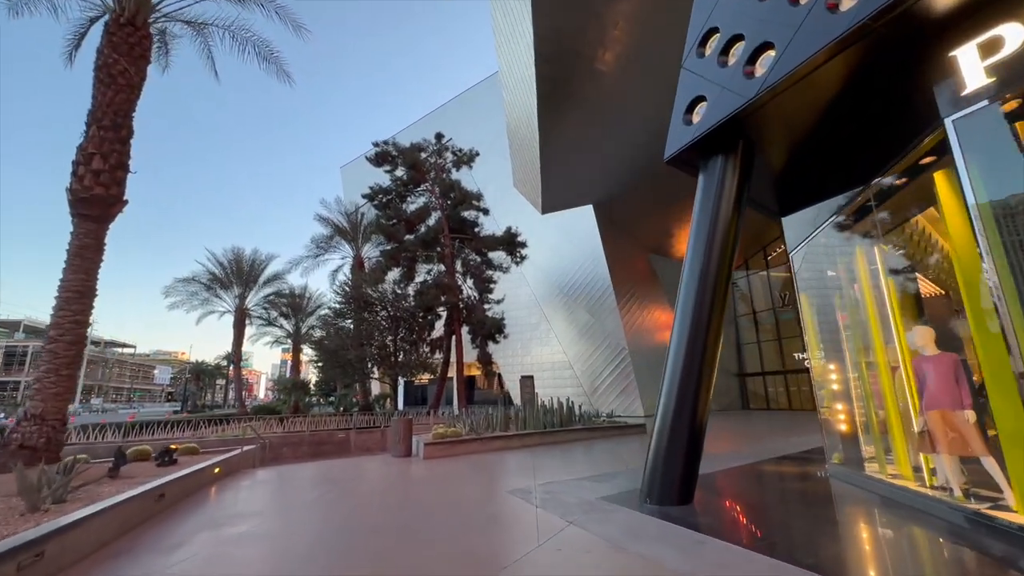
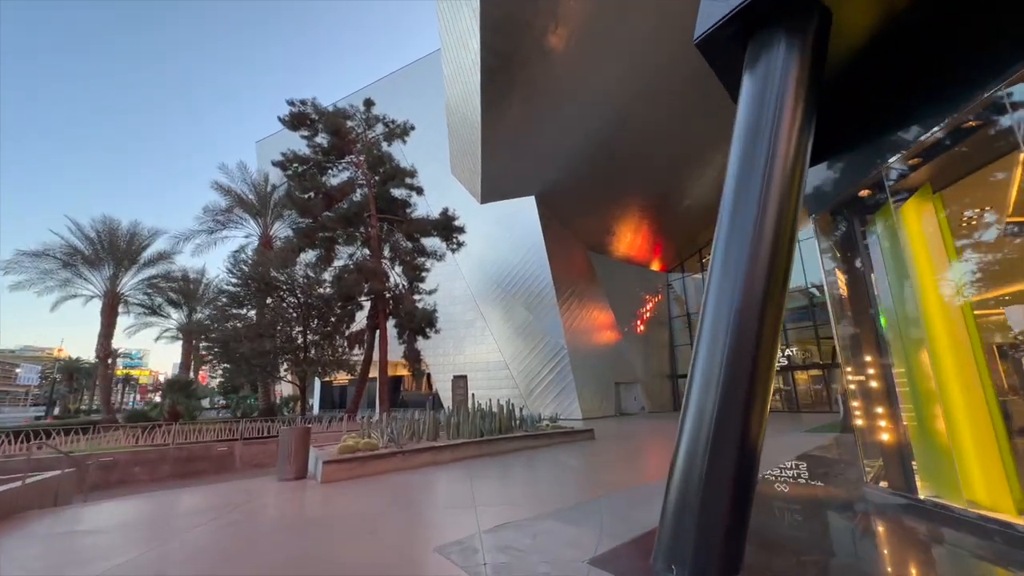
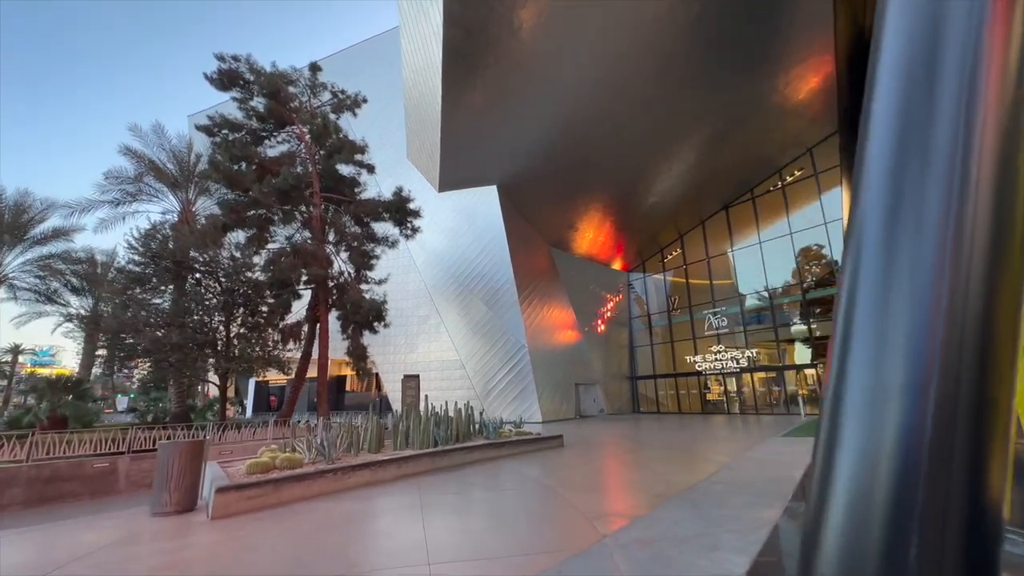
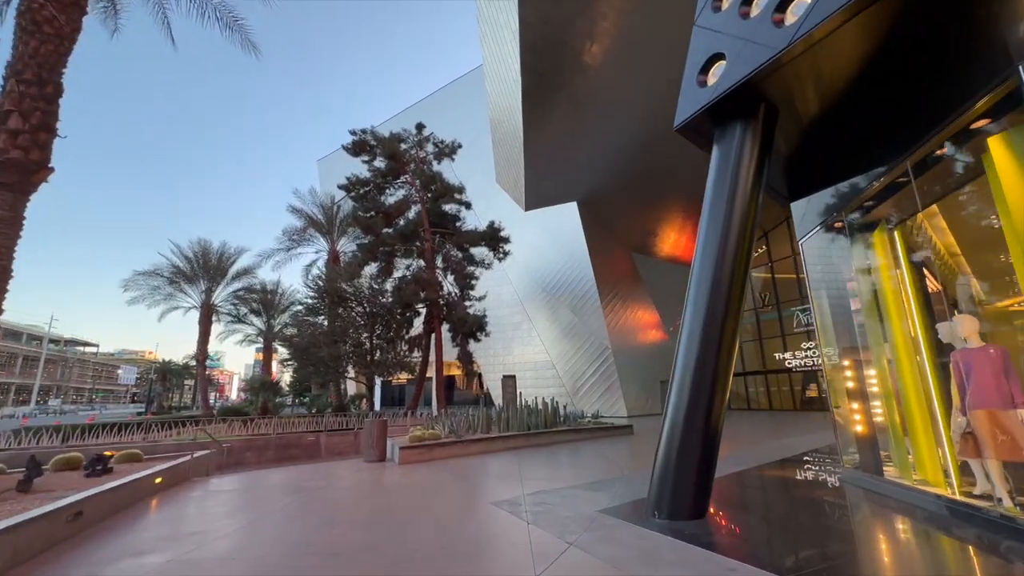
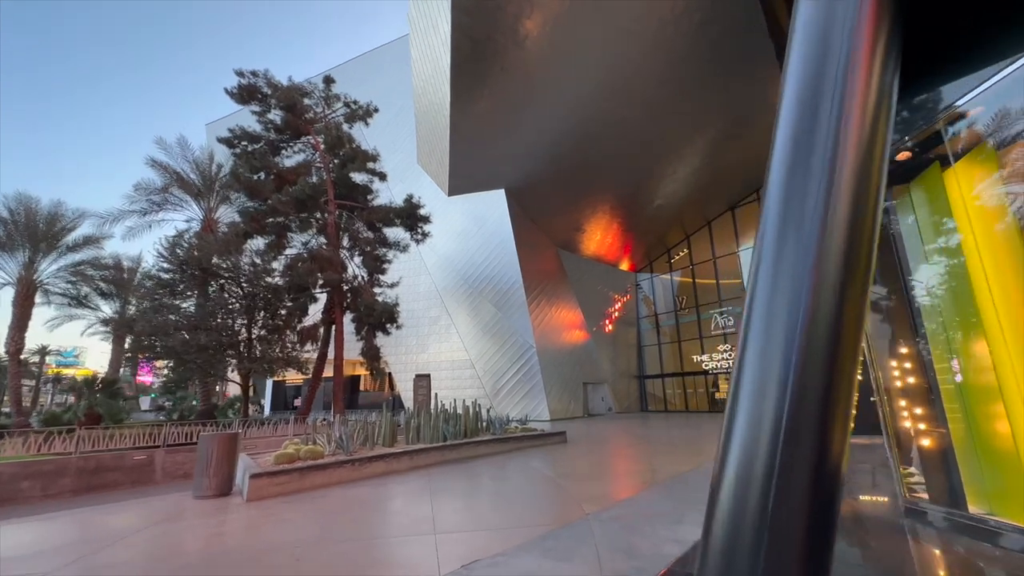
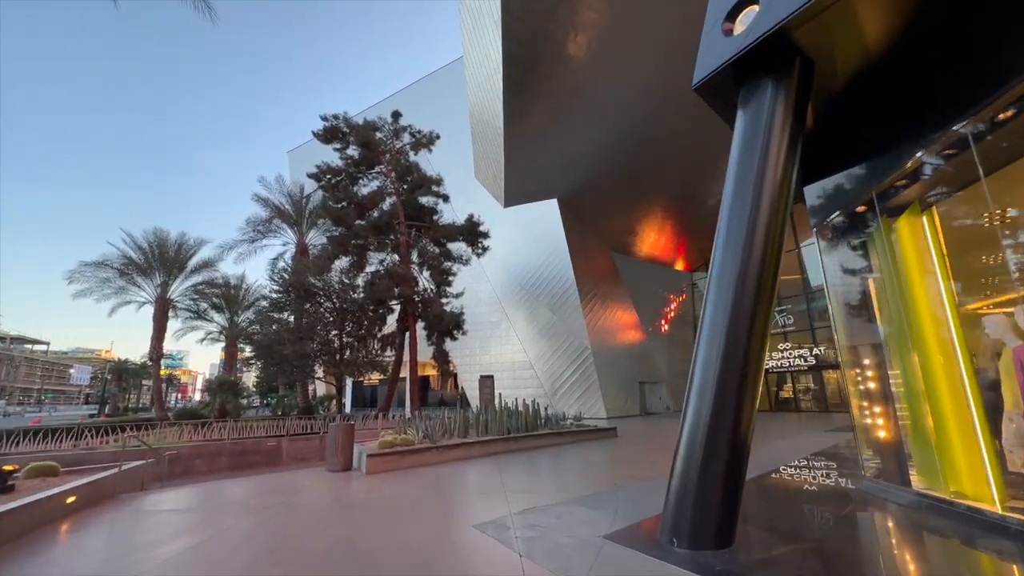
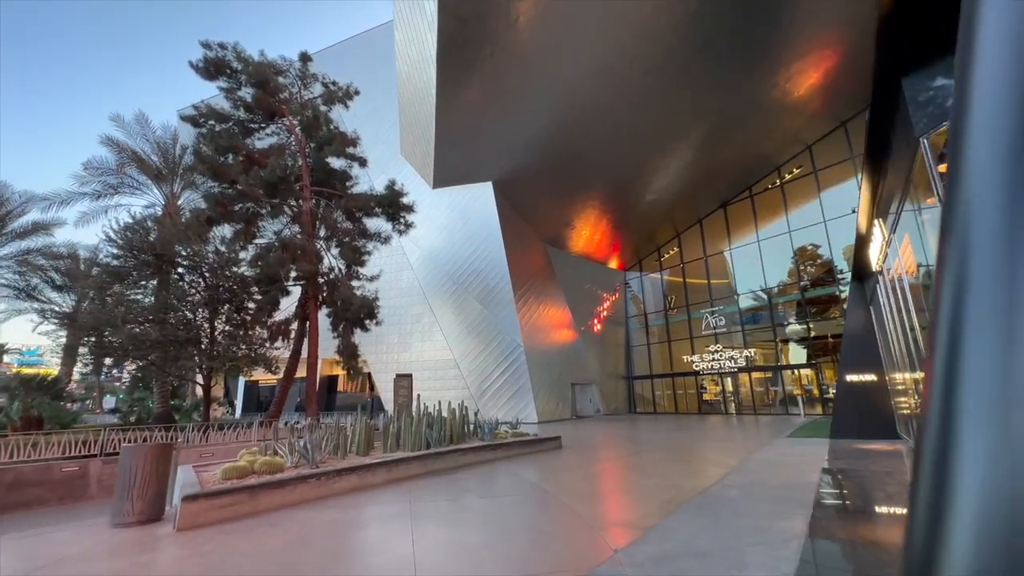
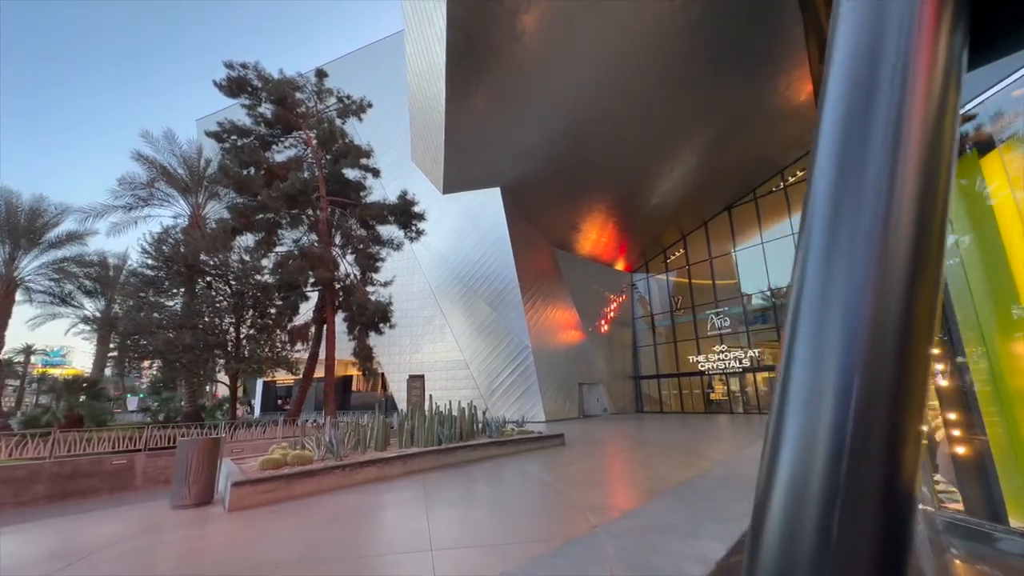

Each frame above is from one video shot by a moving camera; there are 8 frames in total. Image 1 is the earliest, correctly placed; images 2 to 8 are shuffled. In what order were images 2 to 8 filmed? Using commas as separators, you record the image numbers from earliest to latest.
4, 6, 2, 5, 8, 3, 7
